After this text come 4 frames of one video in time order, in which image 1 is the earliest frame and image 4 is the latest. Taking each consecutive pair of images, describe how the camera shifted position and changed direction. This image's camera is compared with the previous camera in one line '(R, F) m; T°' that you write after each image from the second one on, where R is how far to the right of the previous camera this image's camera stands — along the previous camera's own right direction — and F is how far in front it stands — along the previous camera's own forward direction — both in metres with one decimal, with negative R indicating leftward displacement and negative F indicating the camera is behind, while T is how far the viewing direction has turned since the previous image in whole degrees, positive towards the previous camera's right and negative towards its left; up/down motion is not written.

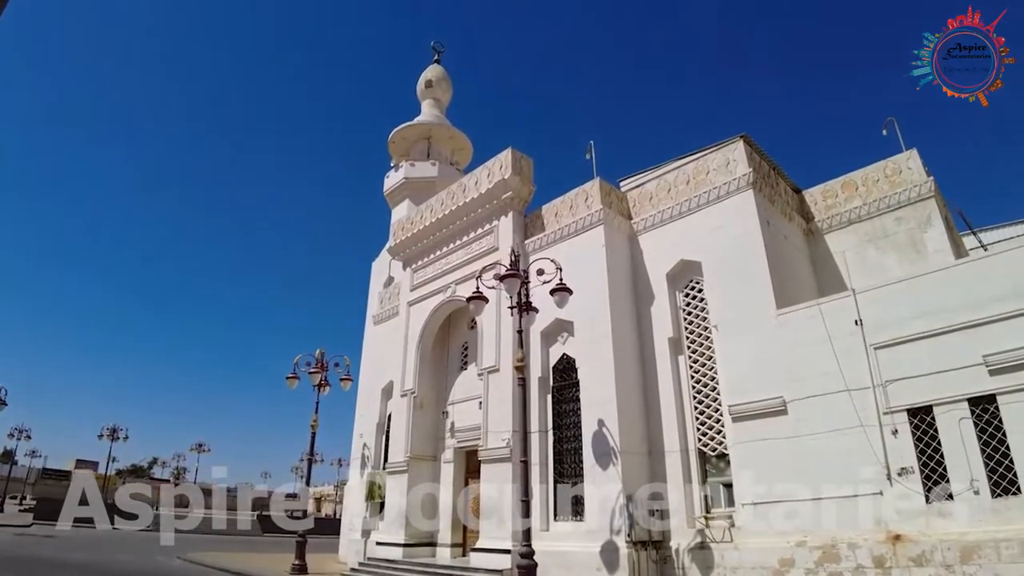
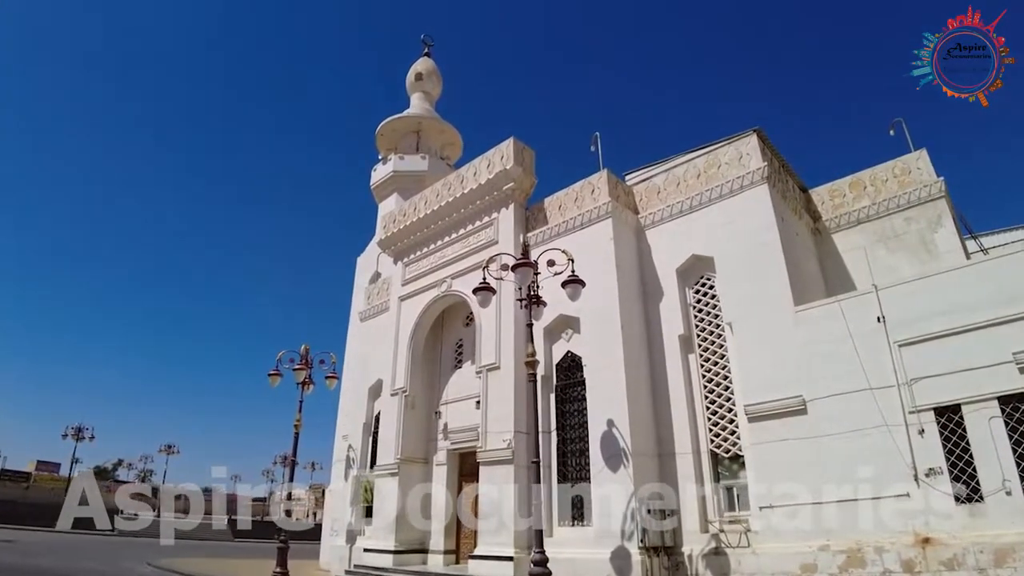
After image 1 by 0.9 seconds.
(-0.5, +0.4) m; +3°
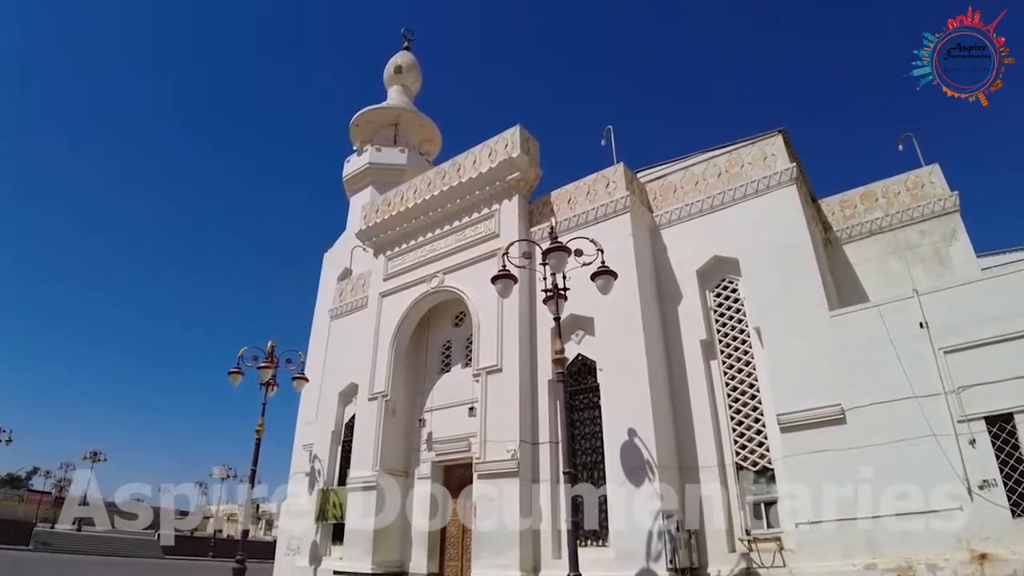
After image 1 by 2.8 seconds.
(-0.9, +0.8) m; +6°
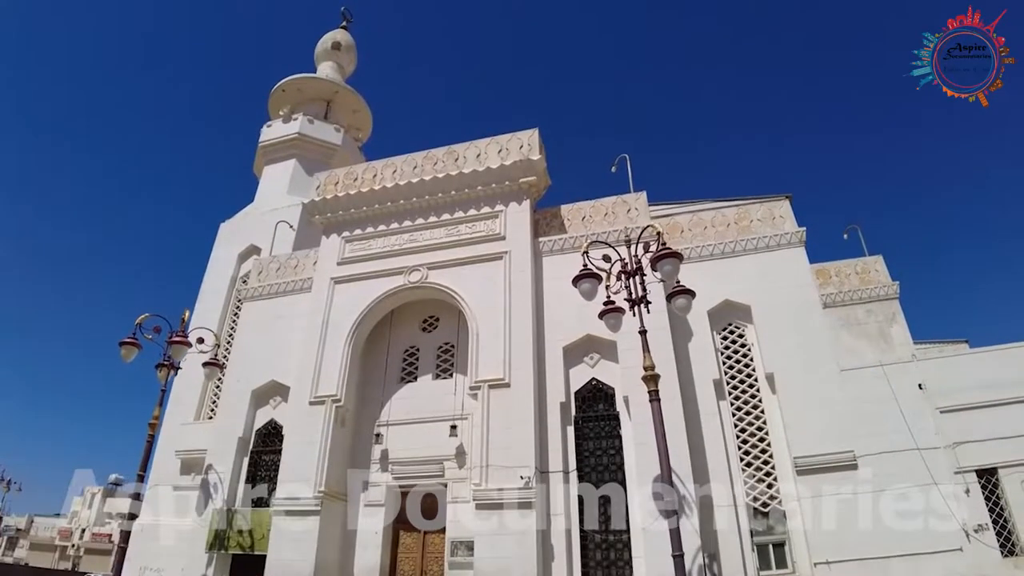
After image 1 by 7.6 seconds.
(-2.5, +1.3) m; +18°
